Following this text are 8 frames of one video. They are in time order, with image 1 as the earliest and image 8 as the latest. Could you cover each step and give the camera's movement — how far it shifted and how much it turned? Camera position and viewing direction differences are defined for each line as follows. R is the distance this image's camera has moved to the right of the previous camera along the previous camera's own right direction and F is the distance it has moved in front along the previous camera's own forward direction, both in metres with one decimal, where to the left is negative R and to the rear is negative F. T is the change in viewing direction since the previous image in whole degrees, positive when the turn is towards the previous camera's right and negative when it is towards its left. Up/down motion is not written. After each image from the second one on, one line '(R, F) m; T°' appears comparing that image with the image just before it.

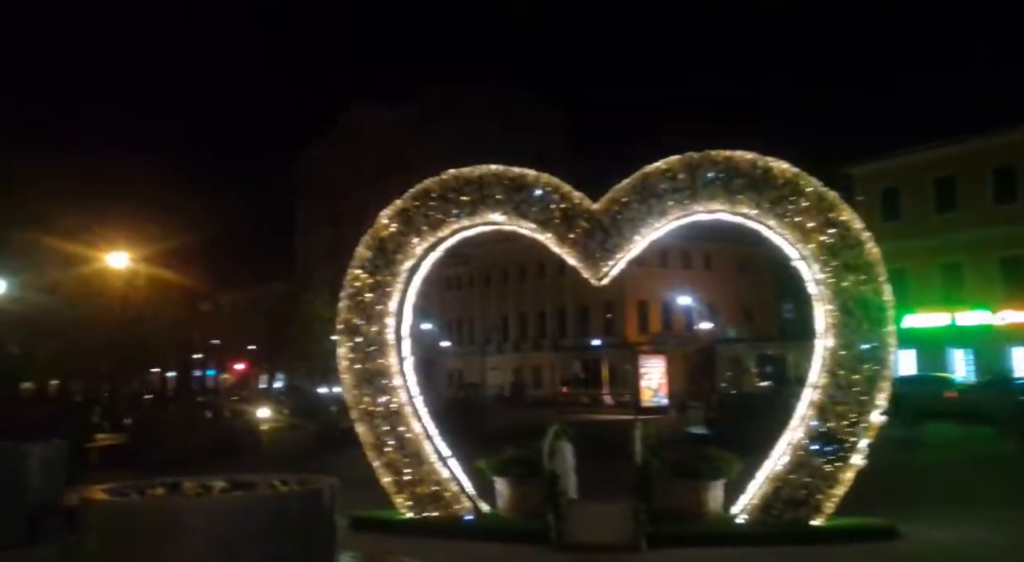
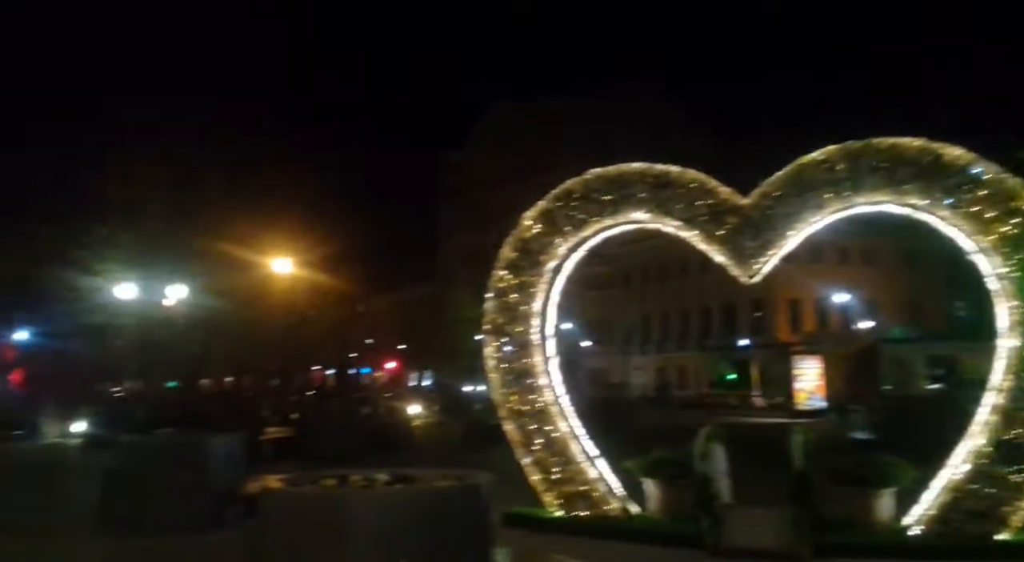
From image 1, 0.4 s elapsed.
(-0.1, 0.0) m; -9°
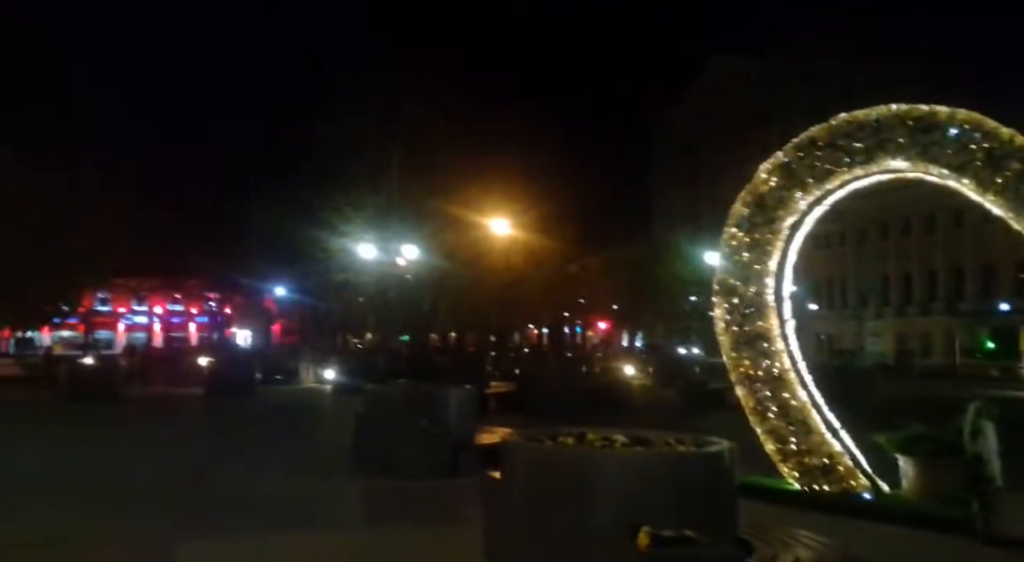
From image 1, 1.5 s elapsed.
(-0.2, +0.2) m; -14°
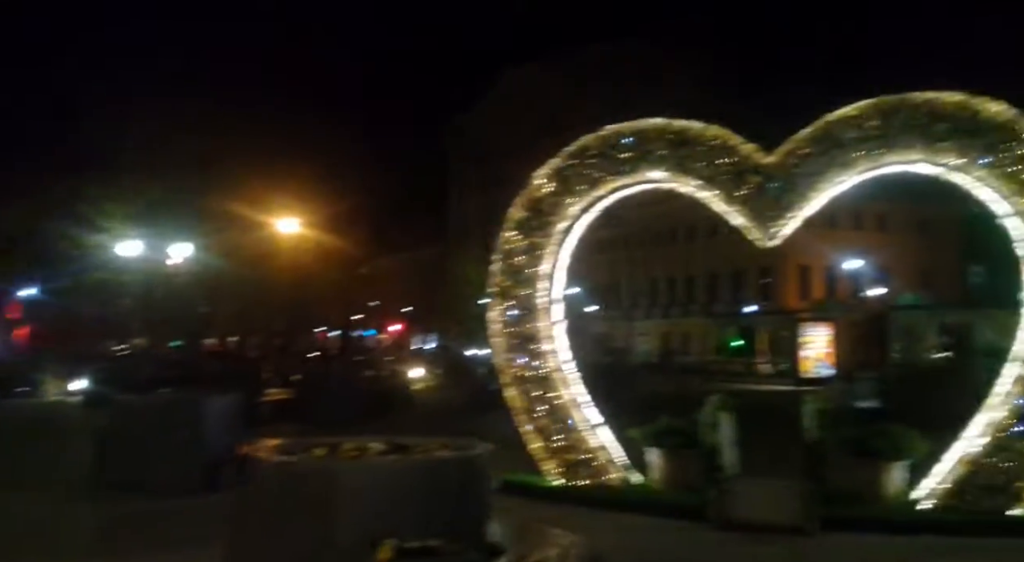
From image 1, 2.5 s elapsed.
(+0.2, +0.1) m; +14°
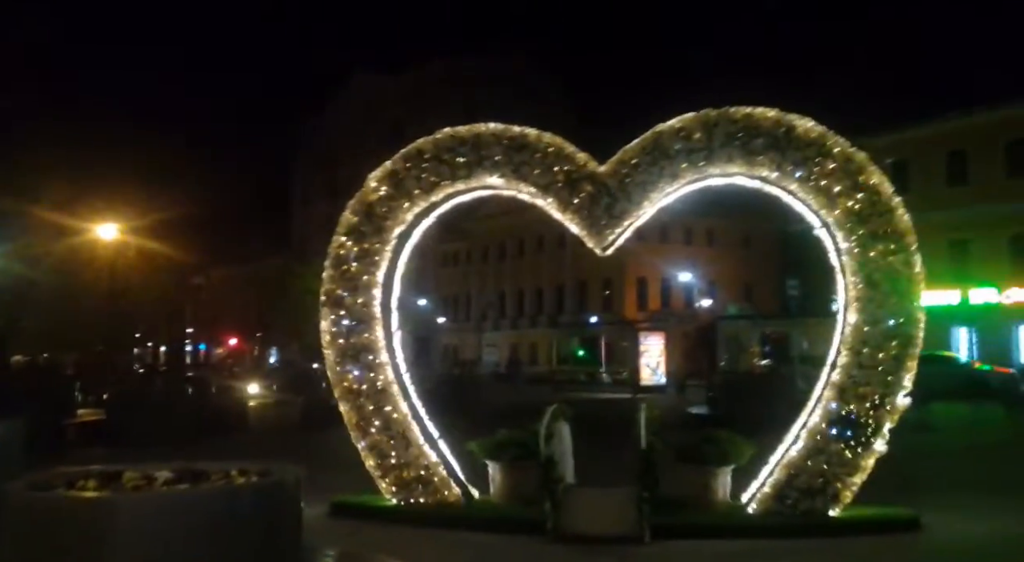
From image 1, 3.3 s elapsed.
(+0.2, +0.4) m; +10°
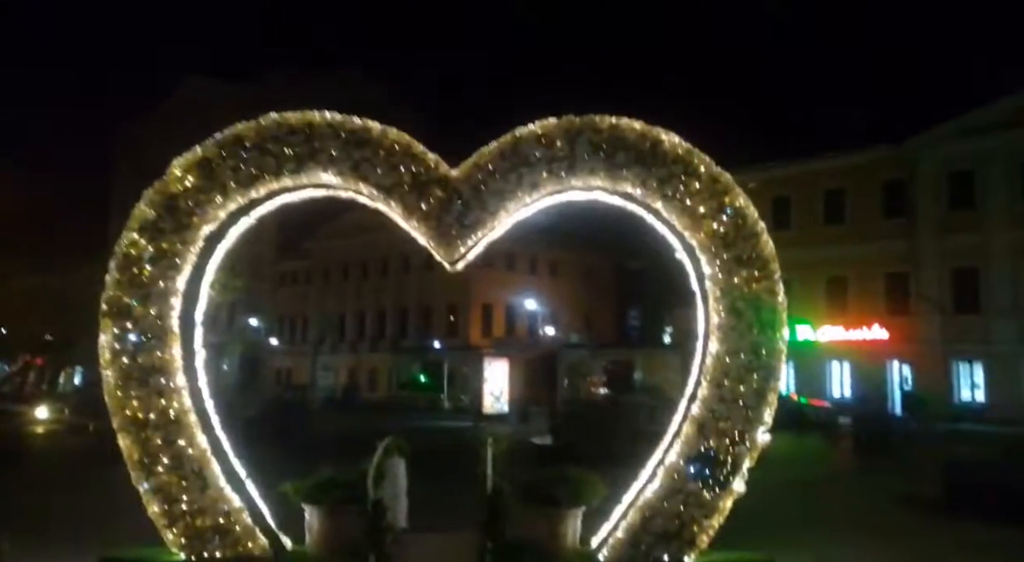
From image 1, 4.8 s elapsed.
(+0.1, +1.3) m; +10°
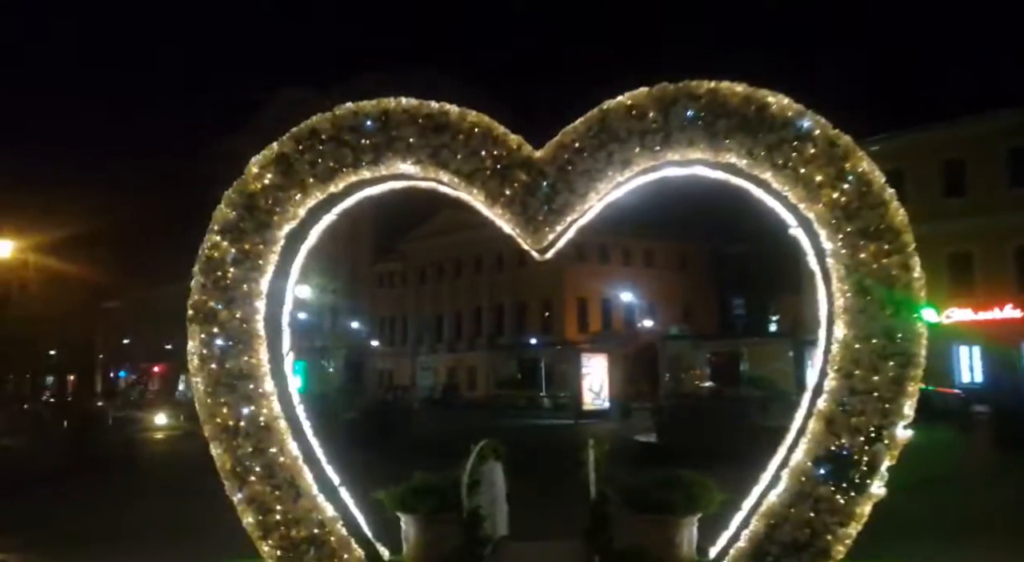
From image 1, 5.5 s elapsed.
(0.0, +0.6) m; -6°
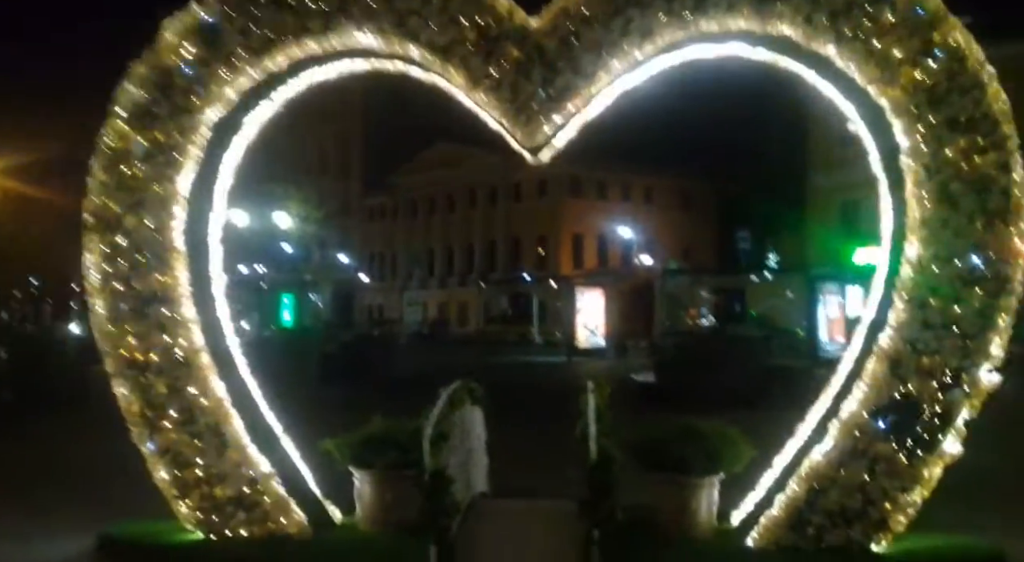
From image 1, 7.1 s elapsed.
(+0.1, +1.7) m; 0°
